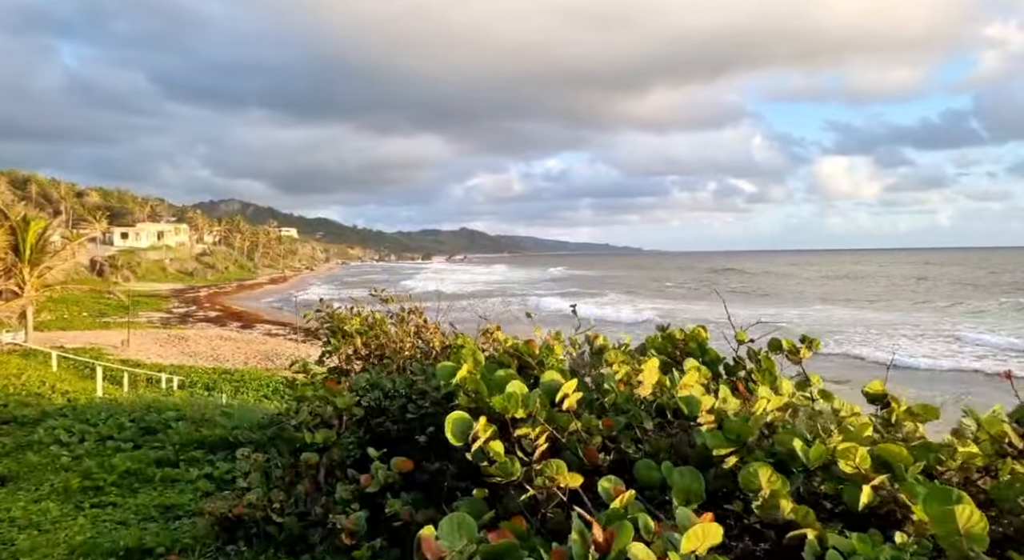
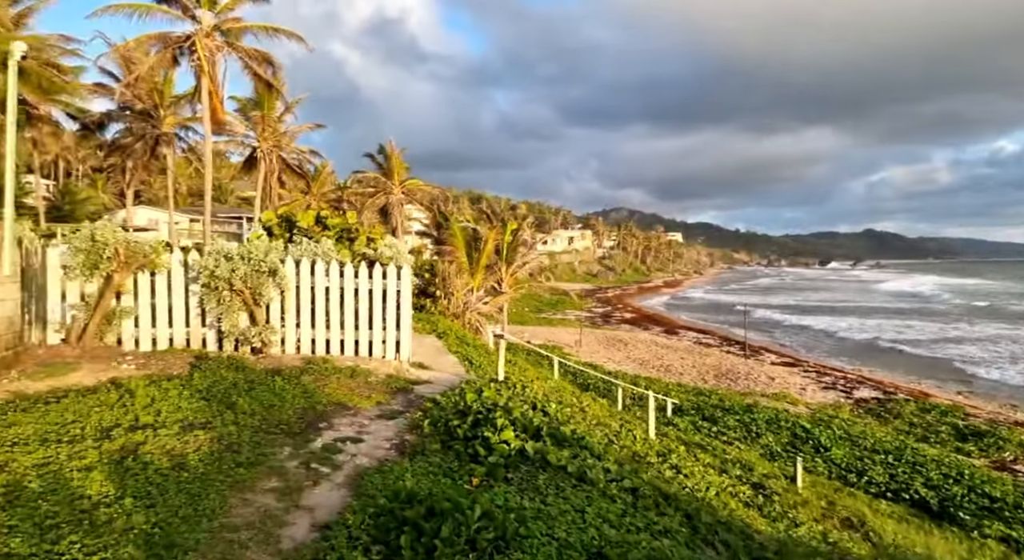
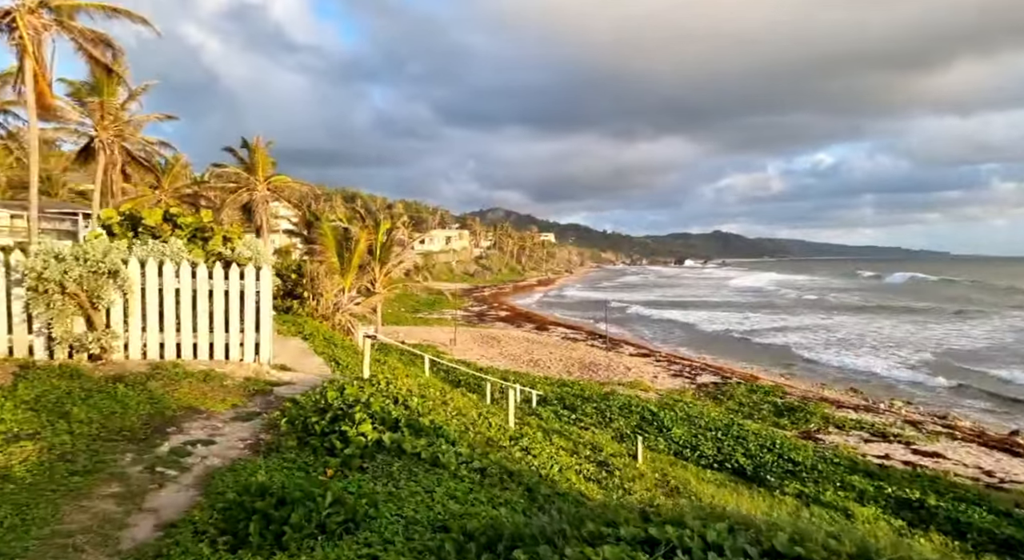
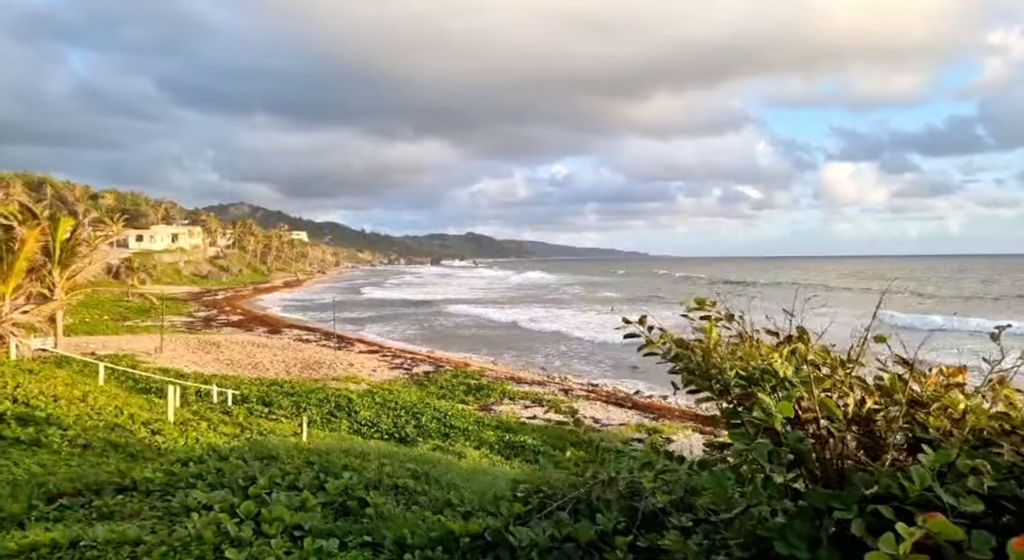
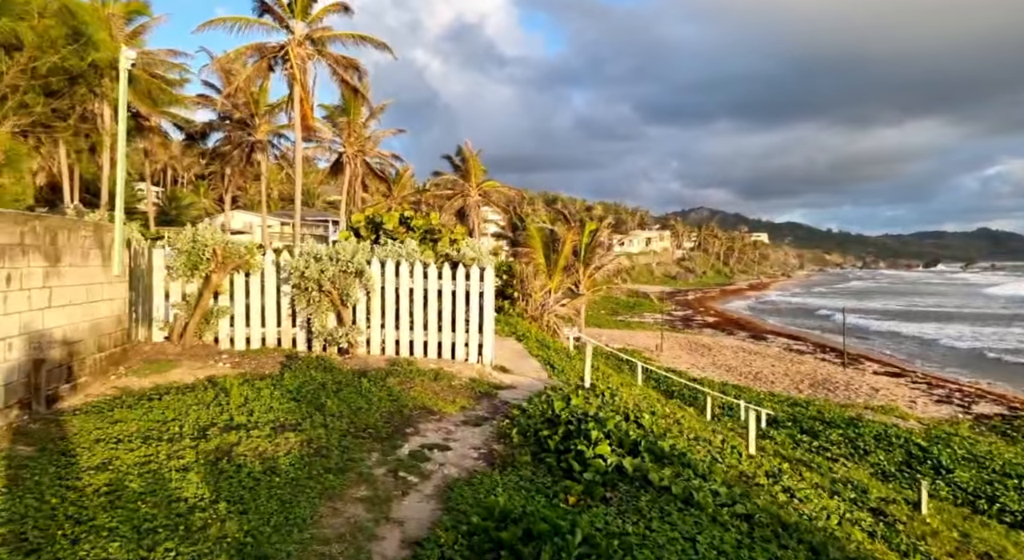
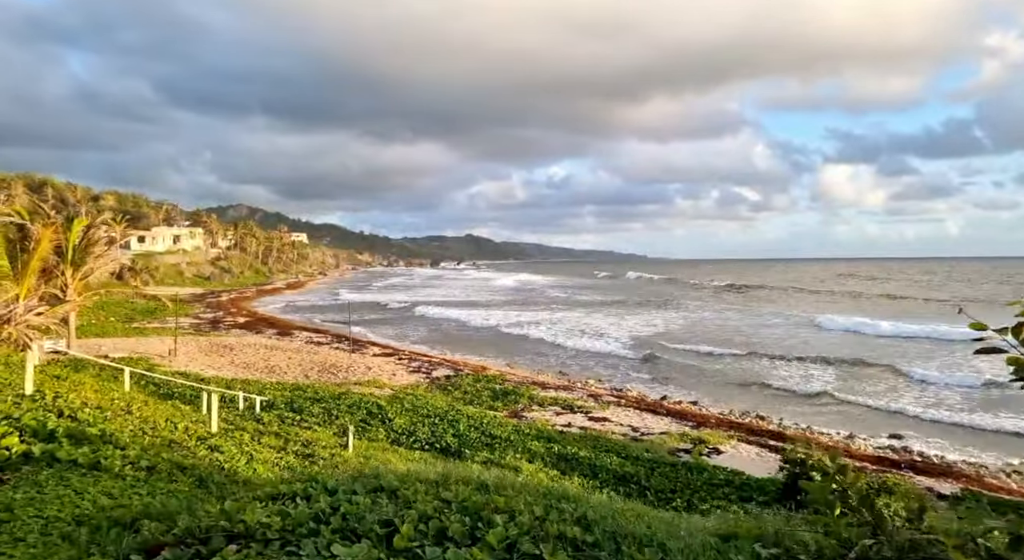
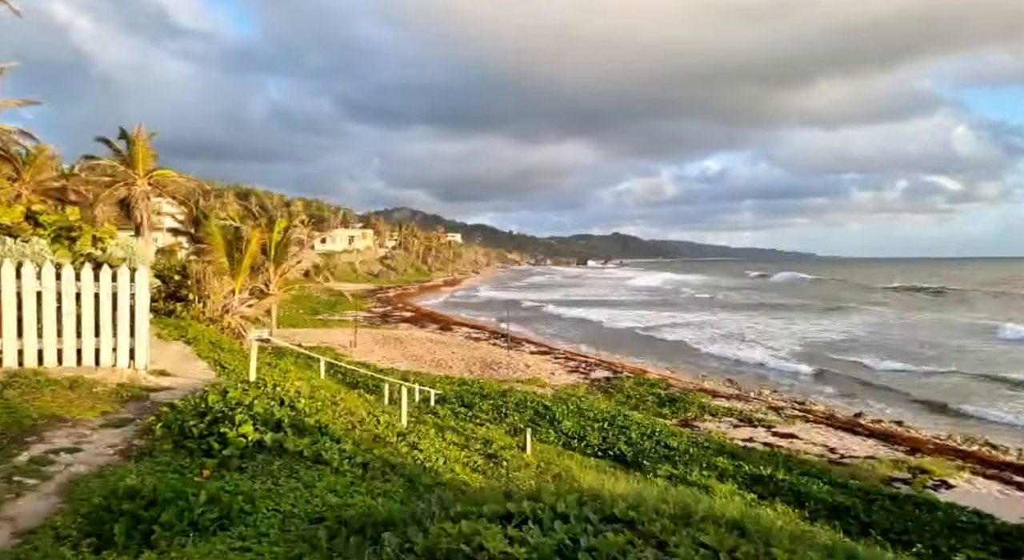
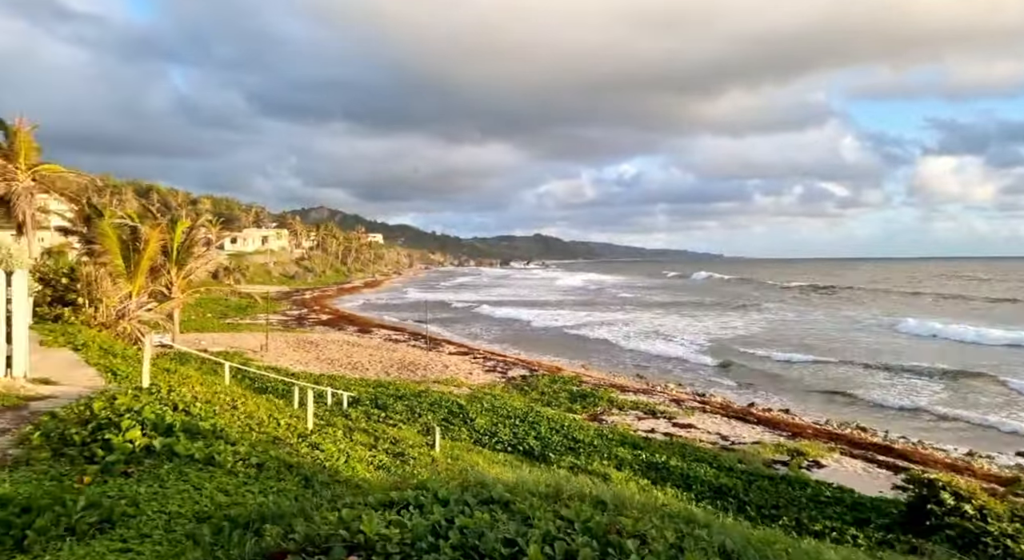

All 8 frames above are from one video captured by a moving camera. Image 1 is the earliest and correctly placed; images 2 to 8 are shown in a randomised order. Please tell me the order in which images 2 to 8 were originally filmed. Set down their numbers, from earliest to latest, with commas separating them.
4, 6, 8, 7, 3, 2, 5
